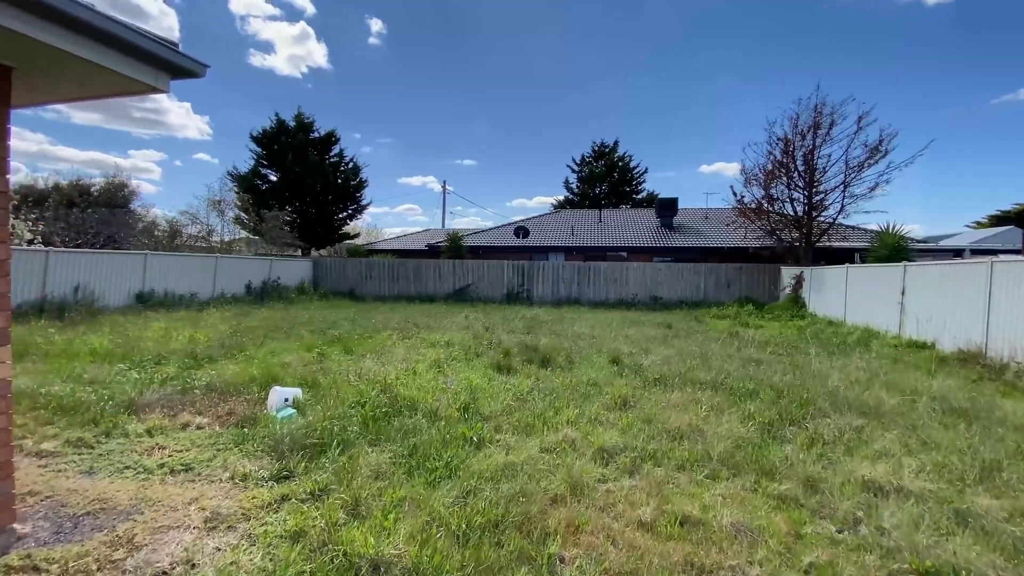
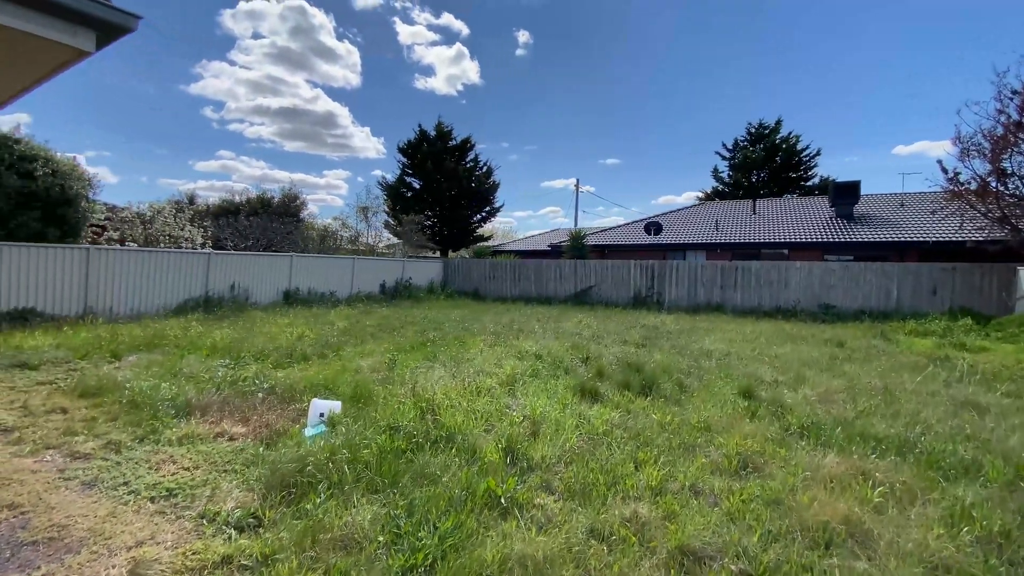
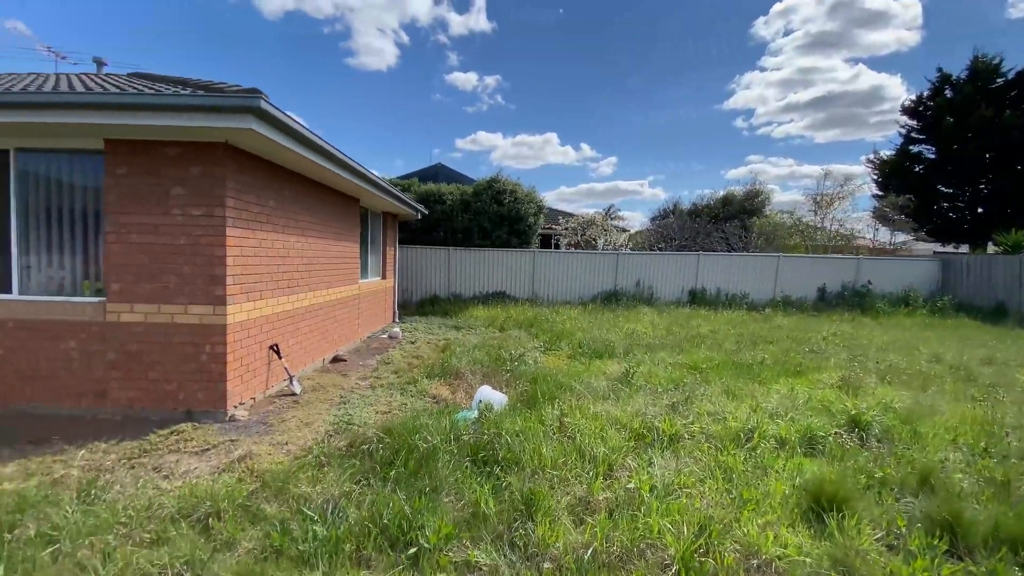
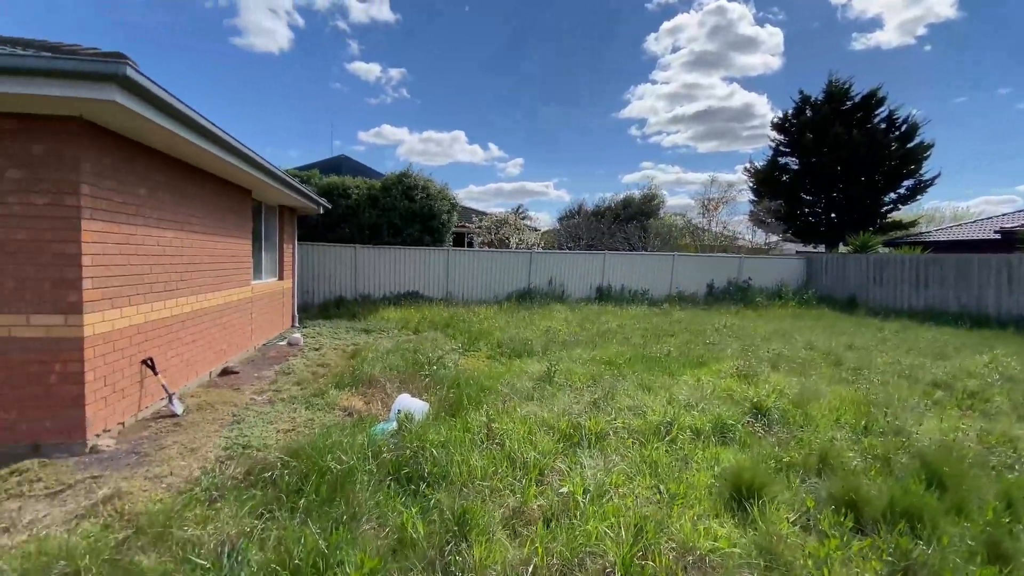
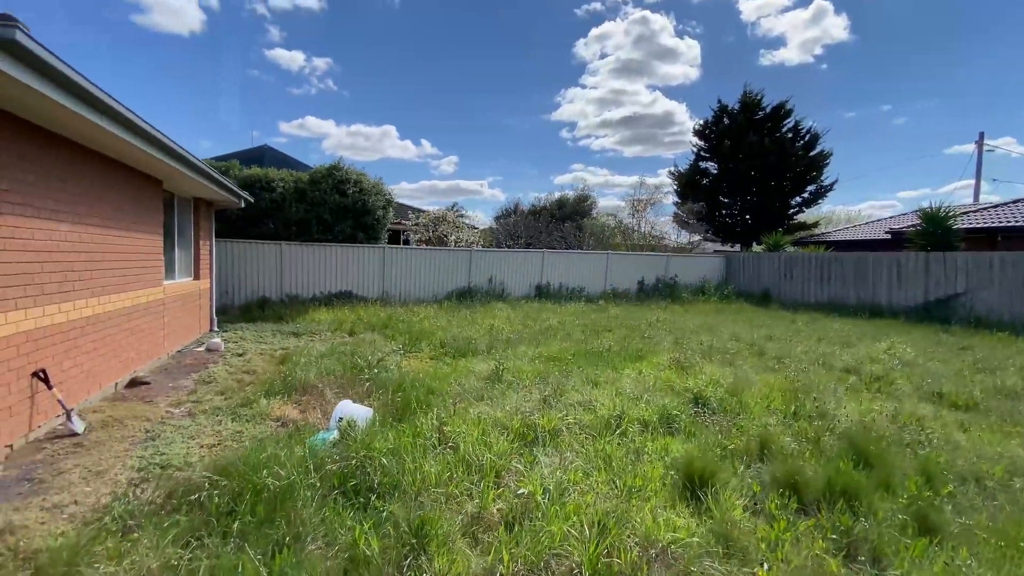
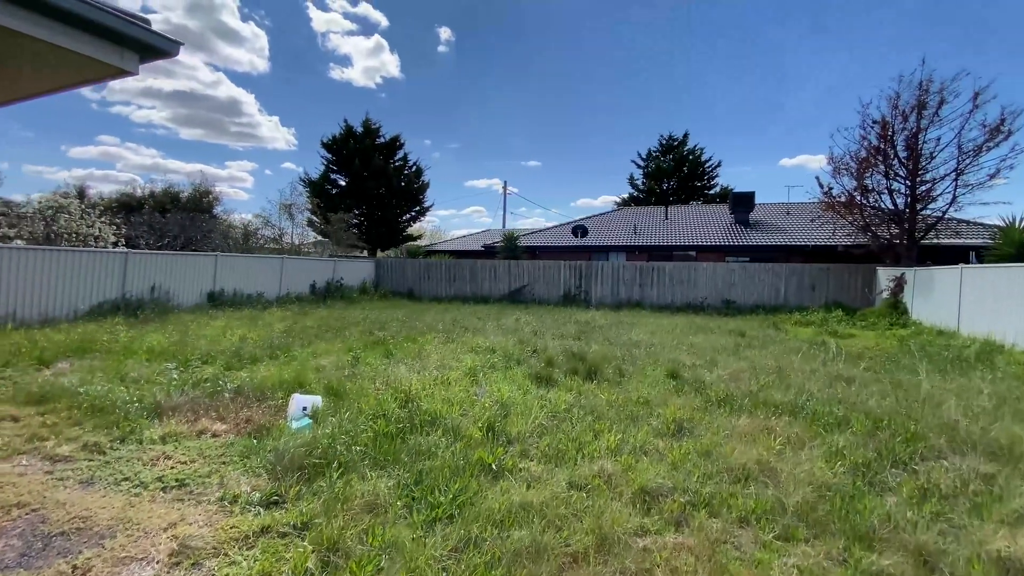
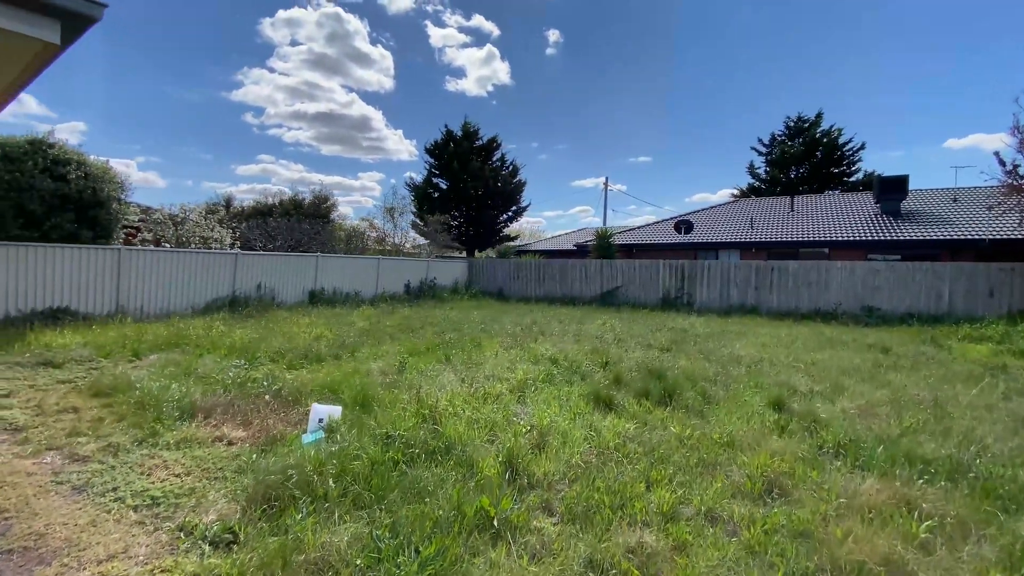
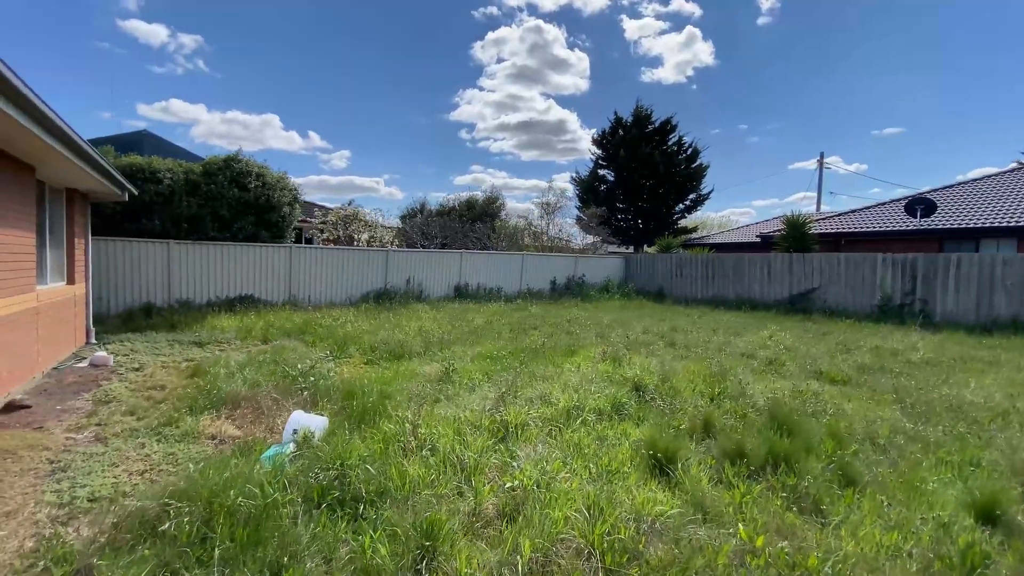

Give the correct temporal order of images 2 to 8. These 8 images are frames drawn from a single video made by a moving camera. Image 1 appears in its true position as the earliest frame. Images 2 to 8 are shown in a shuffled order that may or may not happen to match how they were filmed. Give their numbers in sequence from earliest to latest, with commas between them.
6, 2, 7, 8, 5, 4, 3
